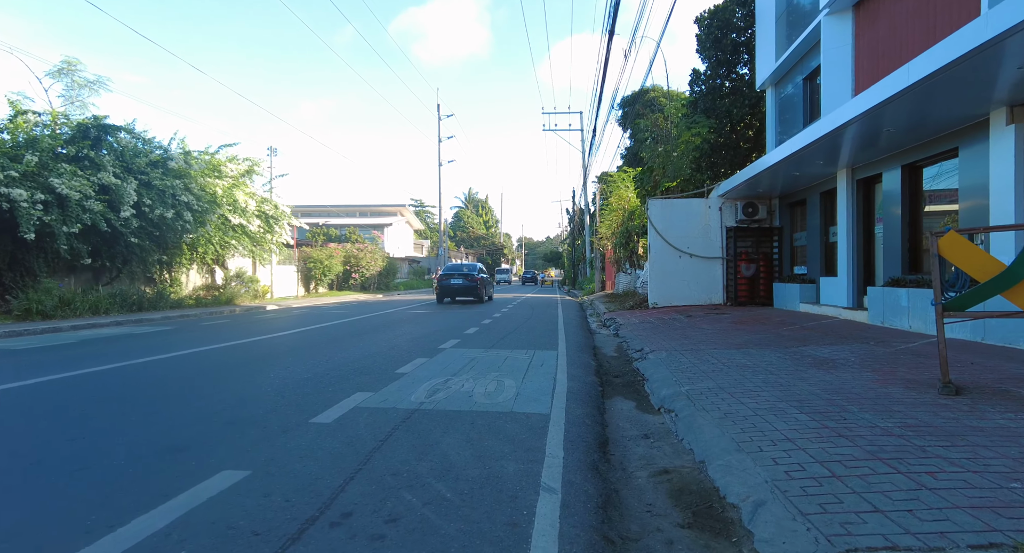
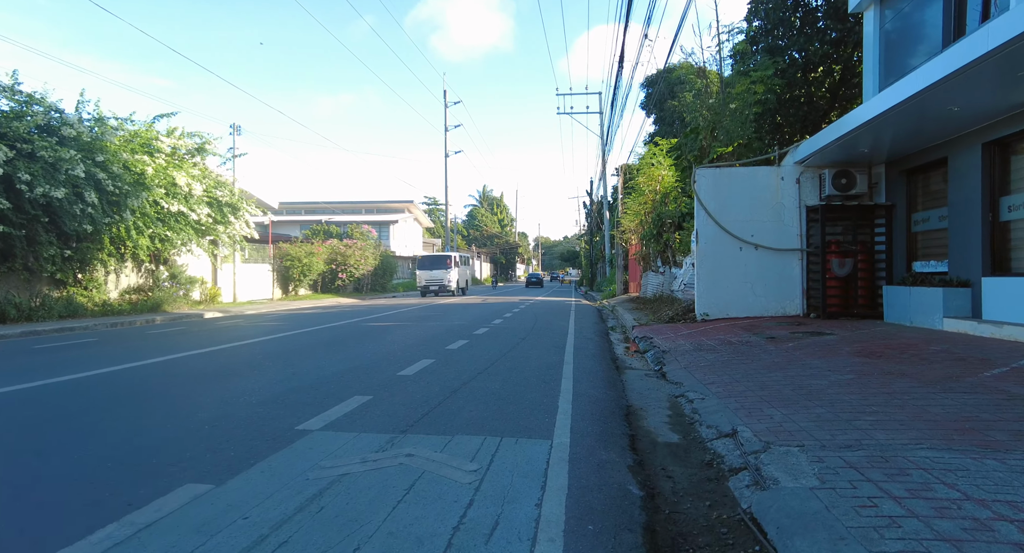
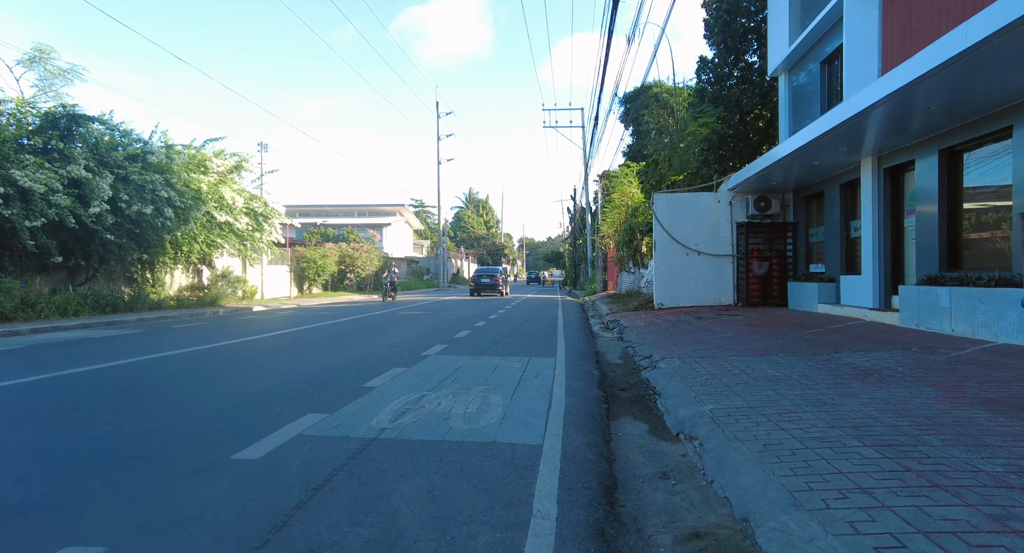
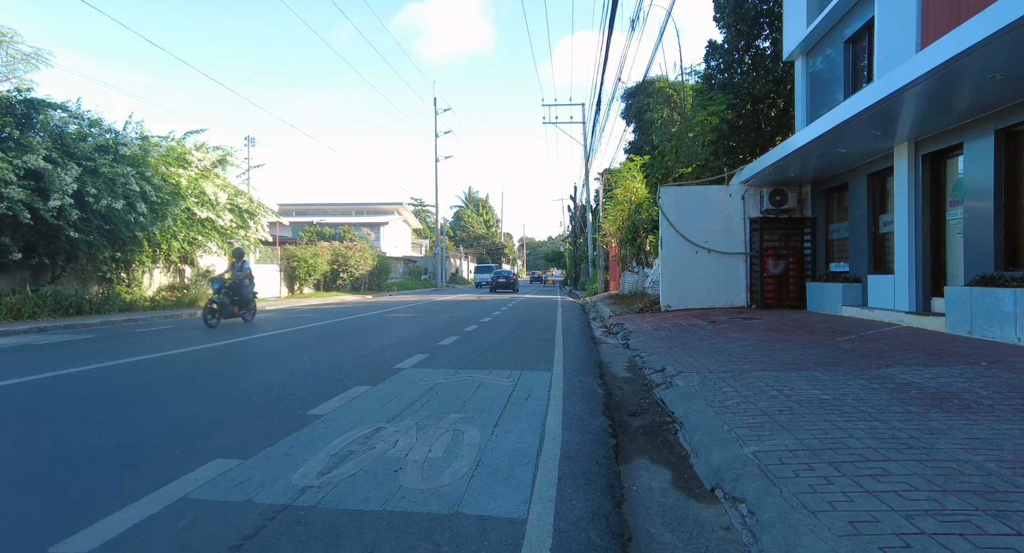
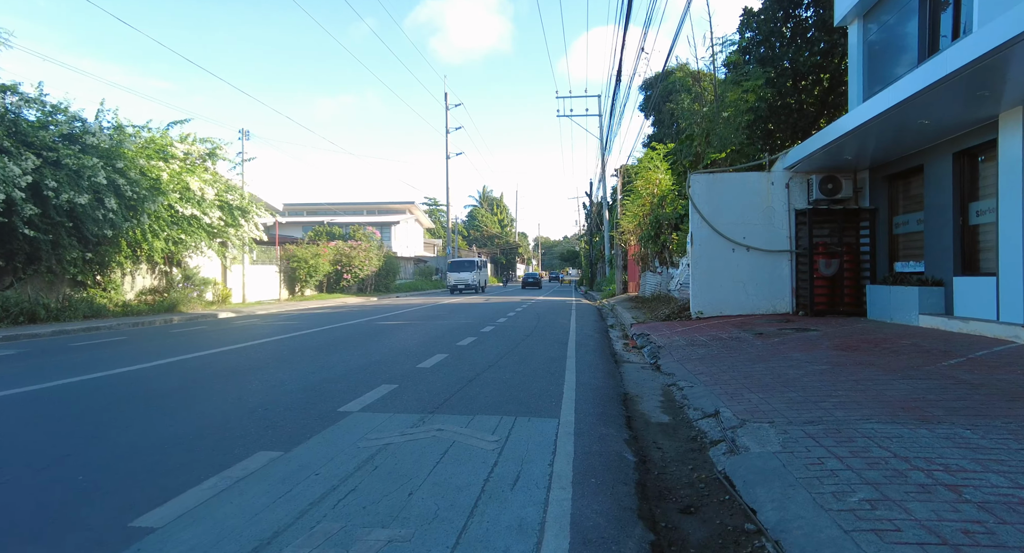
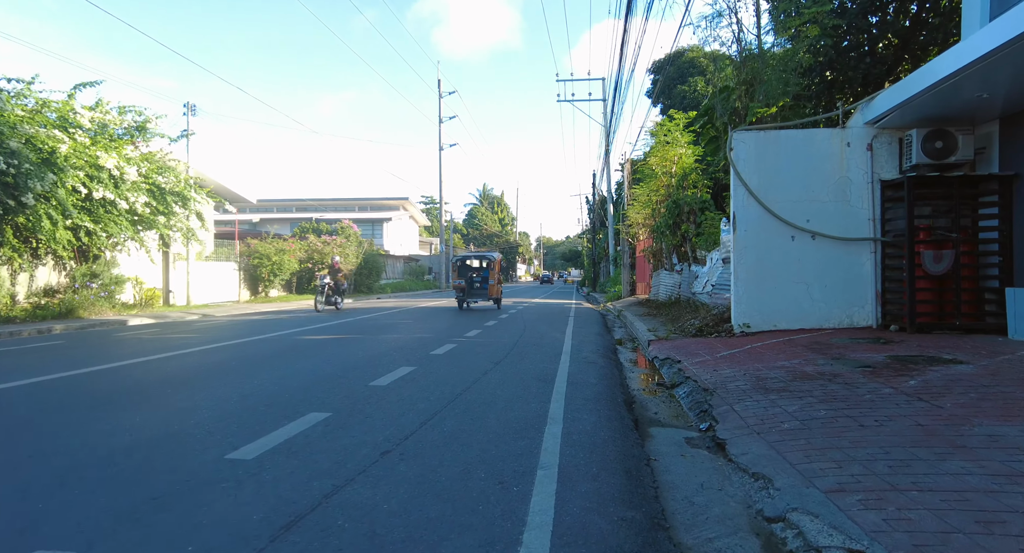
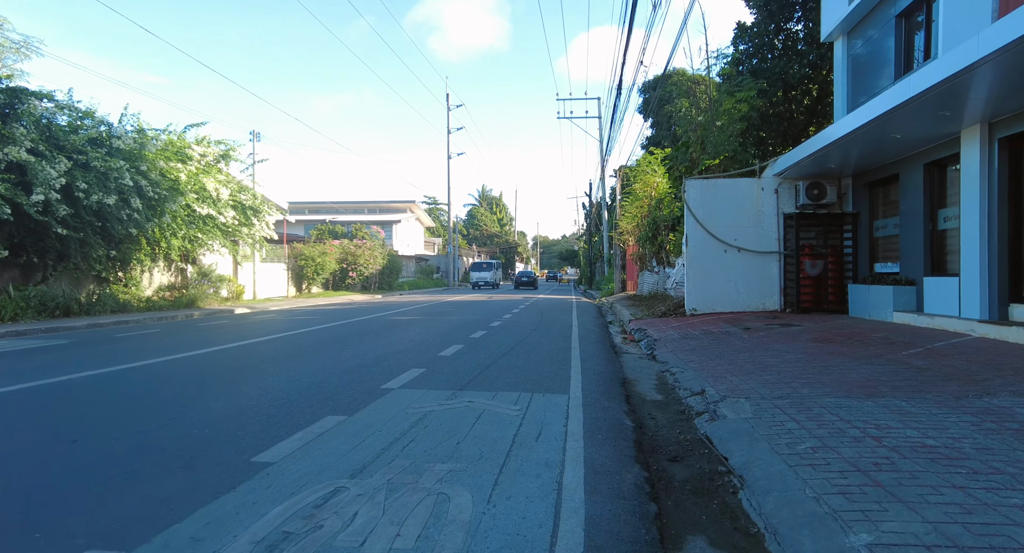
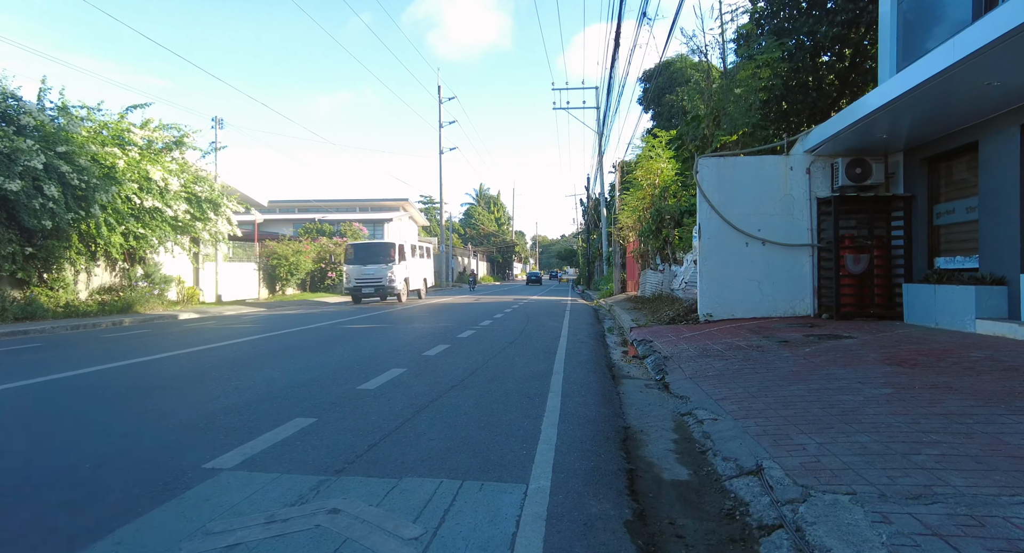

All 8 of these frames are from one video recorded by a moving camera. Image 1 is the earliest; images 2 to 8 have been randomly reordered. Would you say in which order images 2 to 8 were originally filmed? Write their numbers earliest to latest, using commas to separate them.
3, 4, 7, 5, 2, 8, 6
